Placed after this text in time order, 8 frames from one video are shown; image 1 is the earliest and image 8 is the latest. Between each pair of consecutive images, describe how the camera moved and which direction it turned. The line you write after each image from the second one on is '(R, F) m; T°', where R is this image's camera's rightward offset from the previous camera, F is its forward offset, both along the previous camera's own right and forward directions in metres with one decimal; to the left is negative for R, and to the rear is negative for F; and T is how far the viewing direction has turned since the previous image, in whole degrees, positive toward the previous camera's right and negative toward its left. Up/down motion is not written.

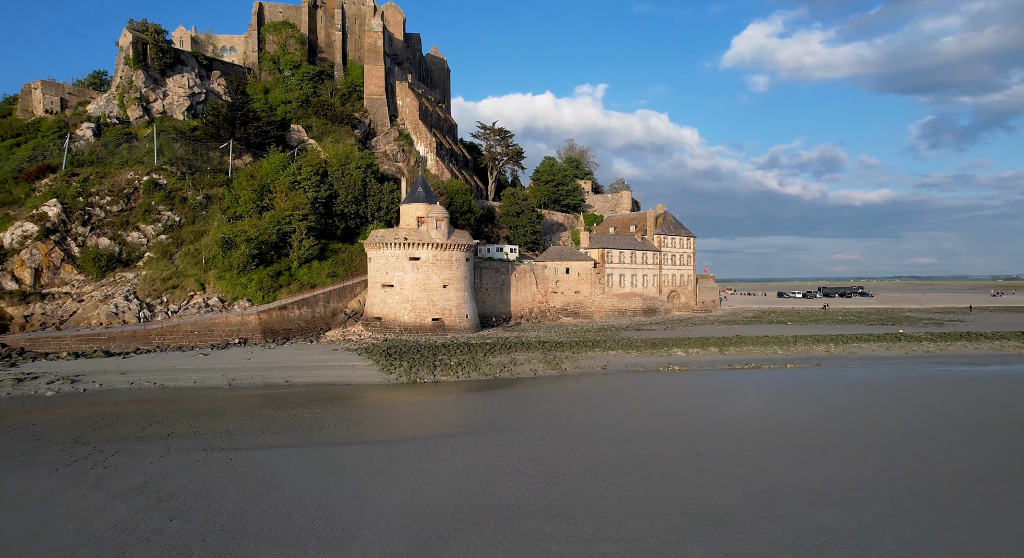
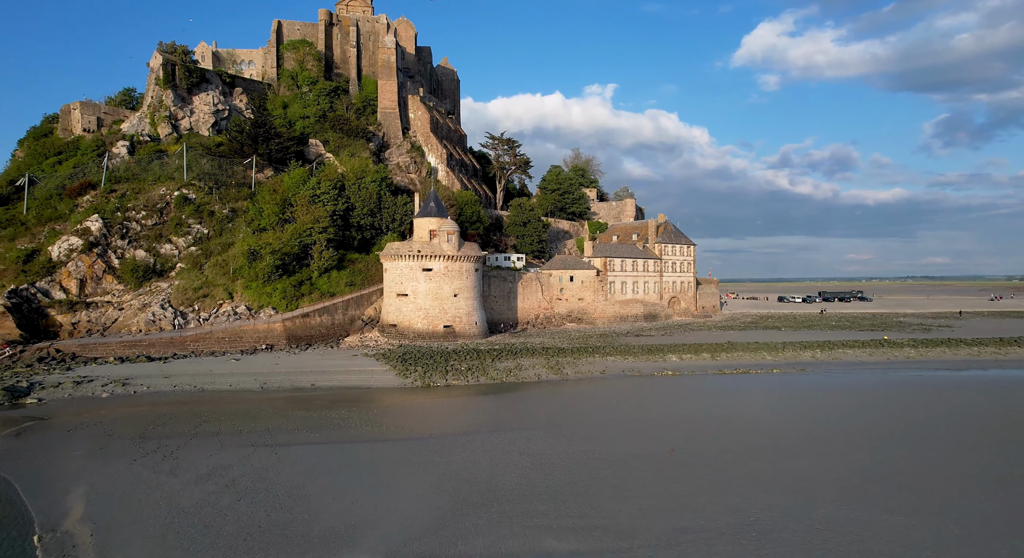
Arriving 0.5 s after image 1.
(+0.1, -1.9) m; -1°
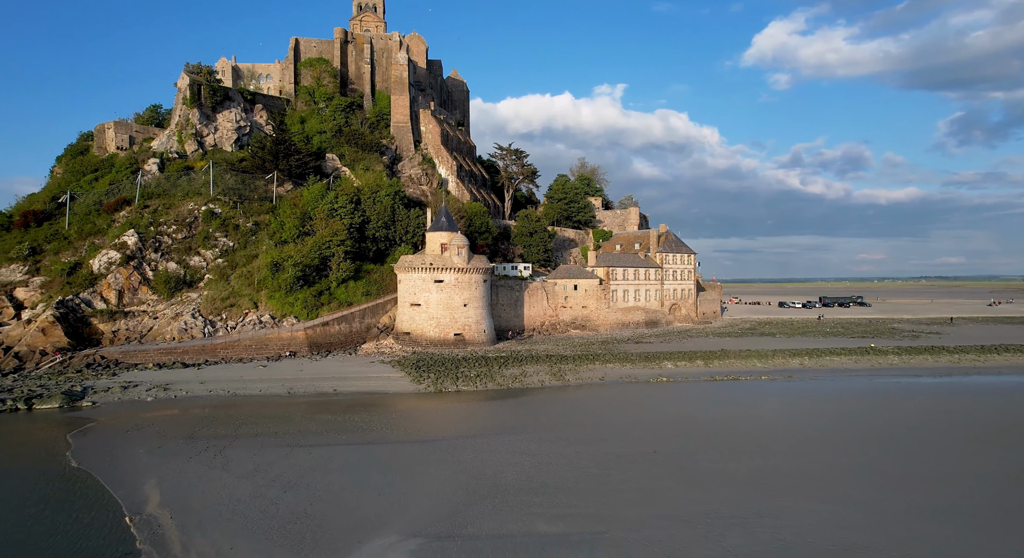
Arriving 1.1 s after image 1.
(+0.1, -1.9) m; -1°
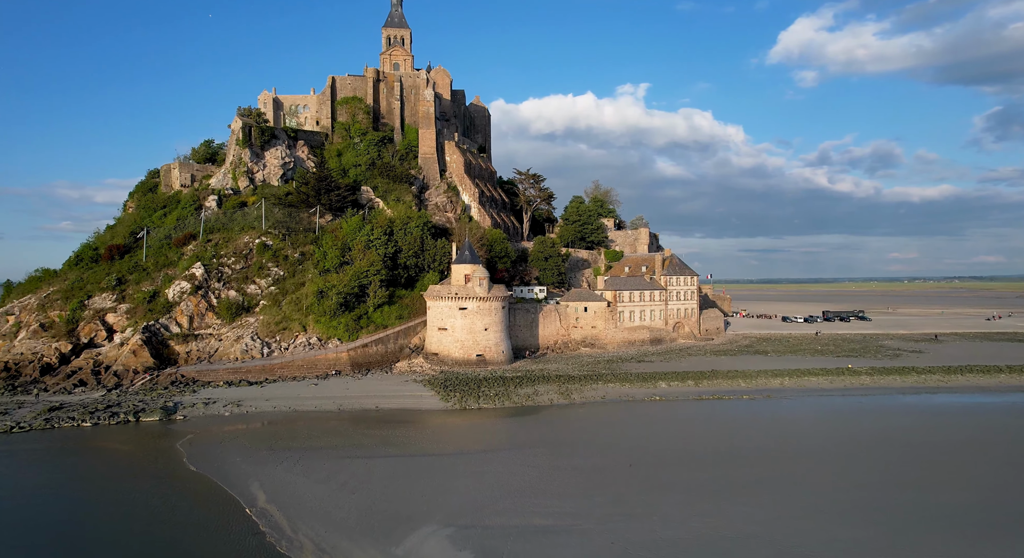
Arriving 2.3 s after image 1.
(+0.3, -4.3) m; -2°
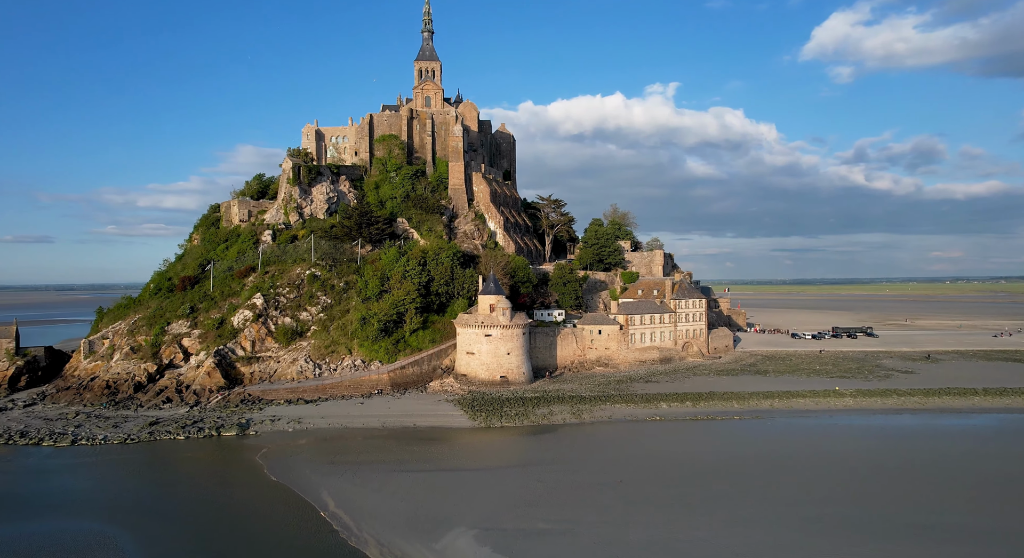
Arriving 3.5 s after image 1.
(+0.5, -4.6) m; -2°
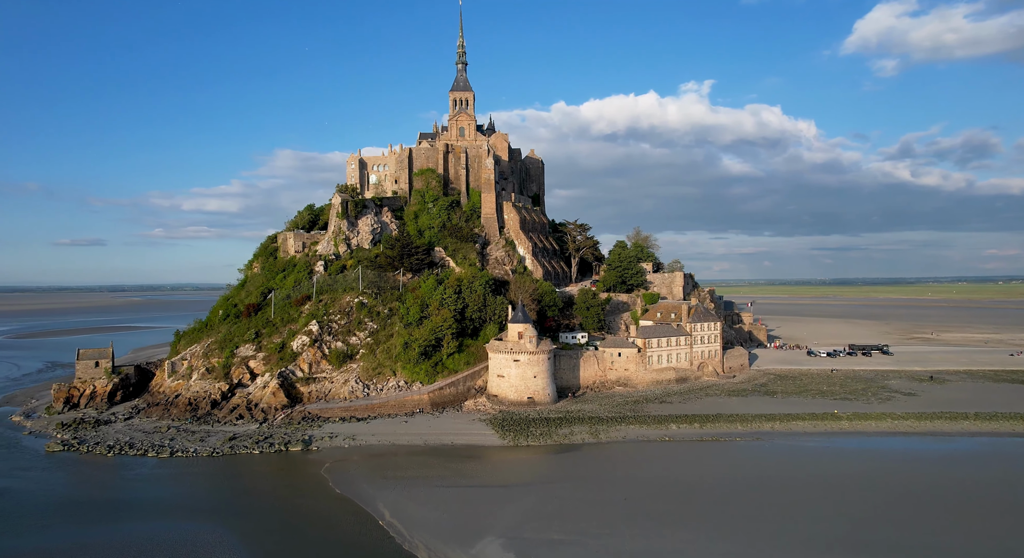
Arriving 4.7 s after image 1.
(+0.3, -4.6) m; -3°
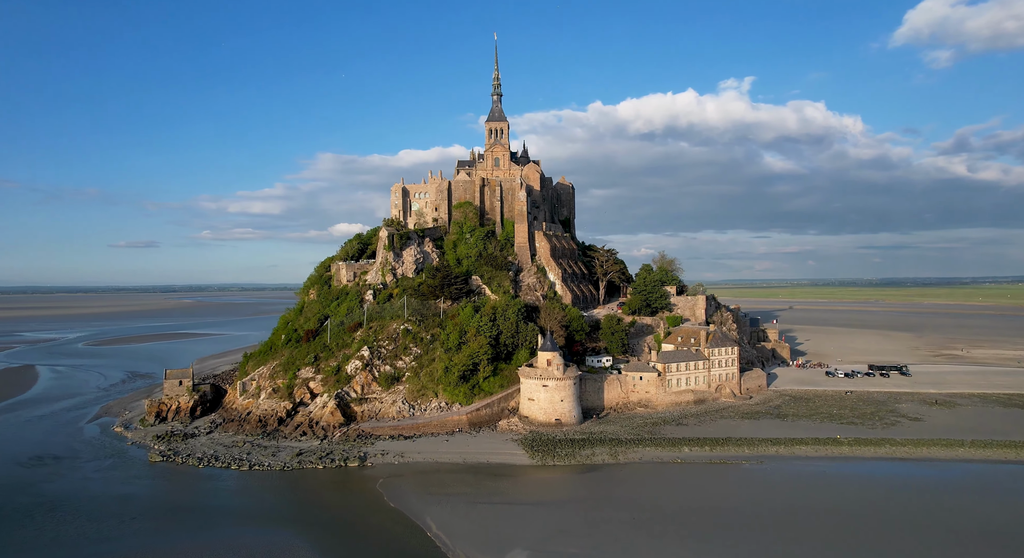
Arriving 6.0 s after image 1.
(+0.4, -5.0) m; -3°
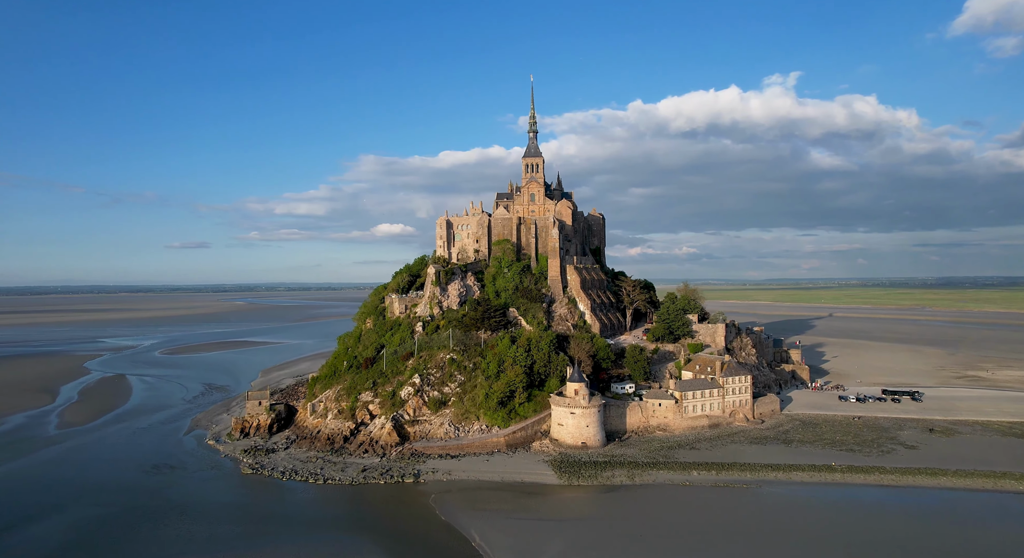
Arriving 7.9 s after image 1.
(+0.4, -7.2) m; -3°
